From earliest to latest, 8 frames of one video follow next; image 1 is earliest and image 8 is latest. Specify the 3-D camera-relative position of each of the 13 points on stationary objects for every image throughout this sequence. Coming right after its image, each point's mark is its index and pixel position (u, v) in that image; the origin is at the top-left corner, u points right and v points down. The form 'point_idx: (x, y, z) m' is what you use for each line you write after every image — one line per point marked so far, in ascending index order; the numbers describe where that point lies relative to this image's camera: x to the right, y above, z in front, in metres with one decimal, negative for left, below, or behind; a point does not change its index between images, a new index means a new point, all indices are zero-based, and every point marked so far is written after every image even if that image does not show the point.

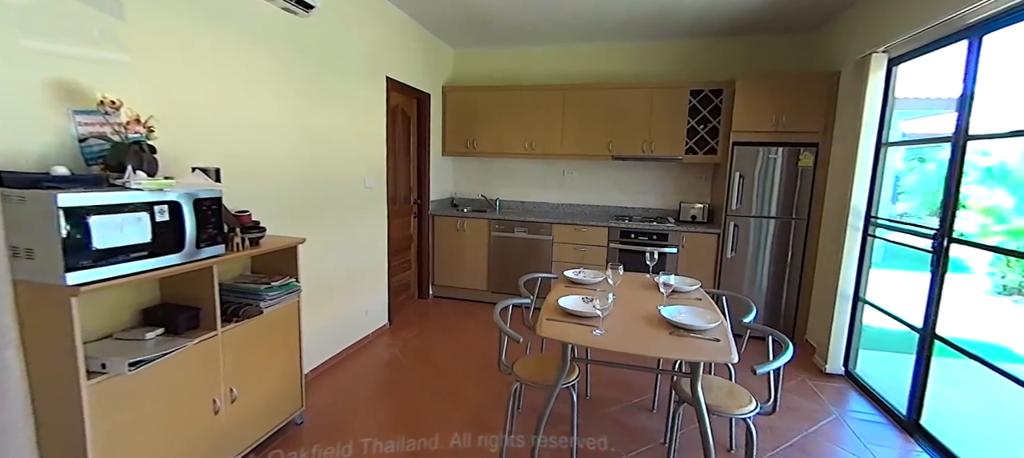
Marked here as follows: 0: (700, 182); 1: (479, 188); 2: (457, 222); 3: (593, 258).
0: (+1.8, +0.5, +4.0) m
1: (-0.4, +0.4, +4.7) m
2: (-0.6, +0.1, +4.2) m
3: (+0.8, -0.3, +3.8) m
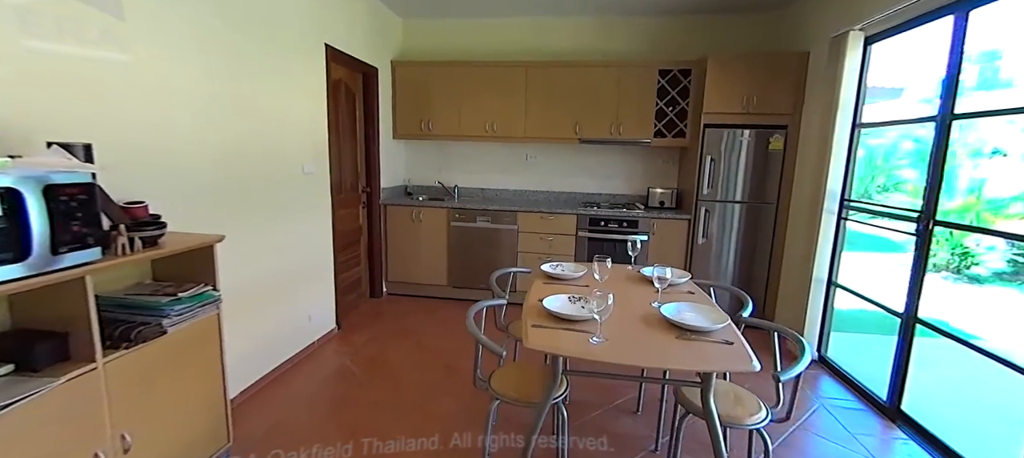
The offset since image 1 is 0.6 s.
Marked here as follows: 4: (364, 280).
0: (+1.5, +0.6, +3.9) m
1: (-0.8, +0.6, +4.3) m
2: (-0.9, +0.2, +3.8) m
3: (+0.4, -0.2, +3.6) m
4: (-1.4, -0.5, +3.8) m
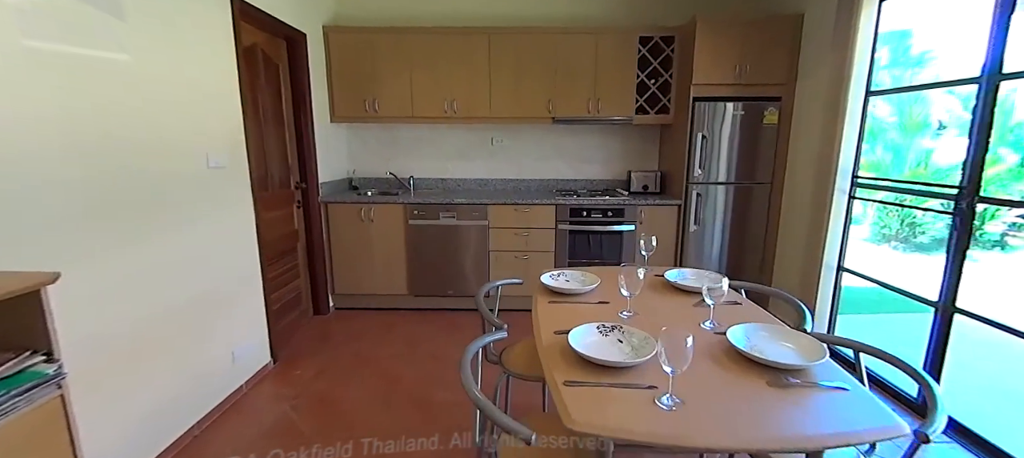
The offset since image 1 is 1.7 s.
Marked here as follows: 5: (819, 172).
0: (+1.2, +0.7, +3.5) m
1: (-1.1, +0.6, +3.7) m
2: (-1.2, +0.1, +3.2) m
3: (+0.2, -0.1, +3.2) m
4: (-1.6, -0.5, +3.2) m
5: (+1.9, +0.3, +2.5) m
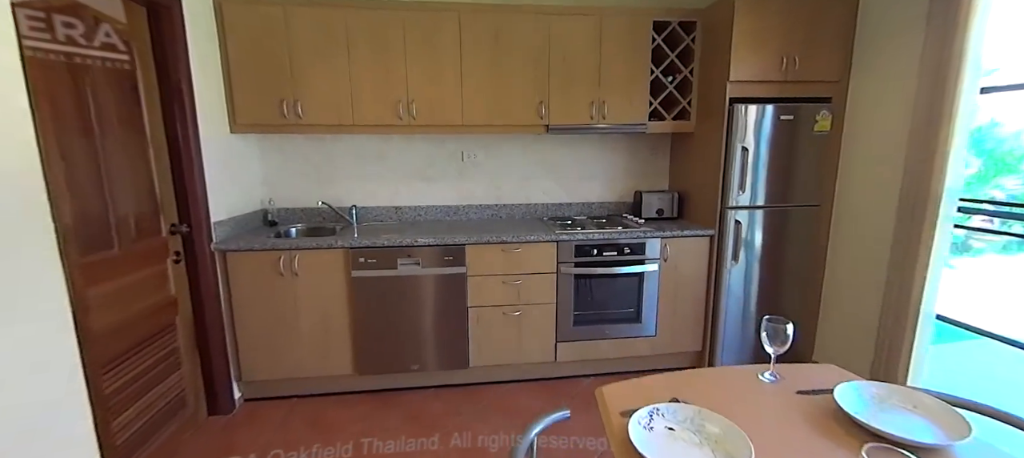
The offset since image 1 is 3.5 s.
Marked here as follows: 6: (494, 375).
0: (+1.0, +0.5, +2.9) m
1: (-1.3, +0.2, +2.7) m
2: (-1.2, -0.2, +2.2) m
3: (+0.1, -0.4, +2.3) m
4: (-1.6, -0.8, +2.1) m
5: (+1.9, +0.2, +1.9) m
6: (-0.1, -0.9, +2.5) m
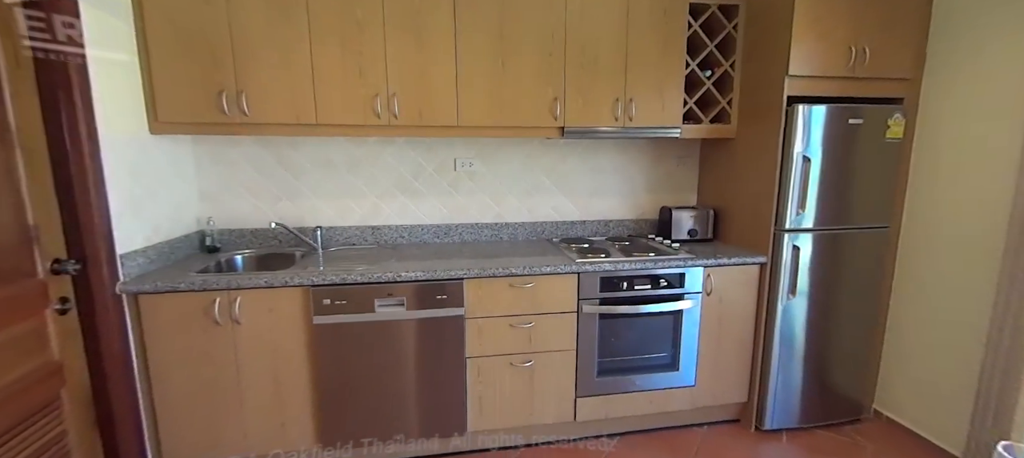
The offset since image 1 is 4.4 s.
0: (+1.0, +0.3, +2.4) m
1: (-1.3, +0.1, +2.2) m
2: (-1.2, -0.3, +1.6) m
3: (+0.2, -0.5, +1.9) m
4: (-1.6, -1.0, +1.5) m
5: (+1.9, 0.0, +1.5) m
6: (-0.1, -1.0, +2.0) m
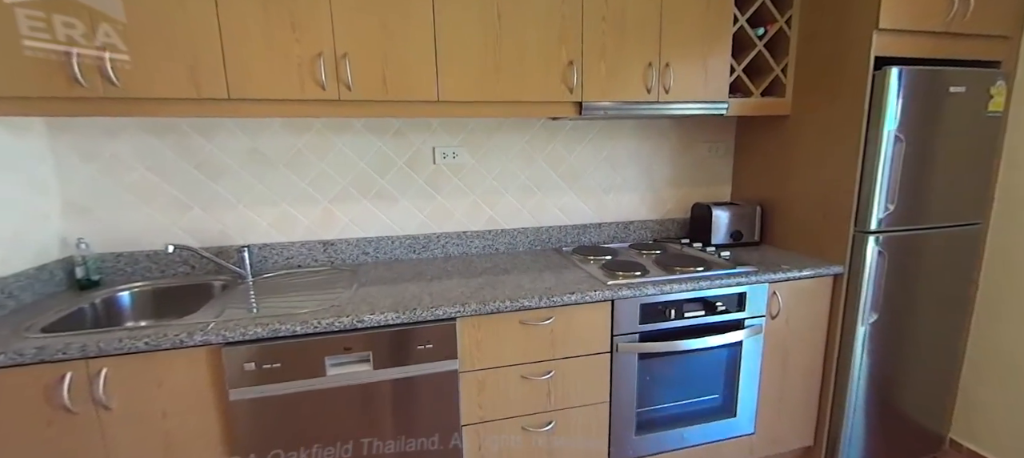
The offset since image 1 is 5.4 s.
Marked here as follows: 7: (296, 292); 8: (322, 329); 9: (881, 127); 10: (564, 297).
0: (+1.0, +0.3, +2.0) m
1: (-1.3, 0.0, +1.5) m
2: (-1.1, -0.4, +1.0) m
3: (+0.2, -0.5, +1.4) m
4: (-1.5, -1.1, +0.9) m
5: (+2.0, +0.1, +1.2) m
6: (0.0, -1.1, +1.5) m
7: (-0.8, -0.2, +1.5) m
8: (-0.5, -0.3, +1.1) m
9: (+1.3, +0.4, +1.4) m
10: (+0.2, -0.2, +1.3) m
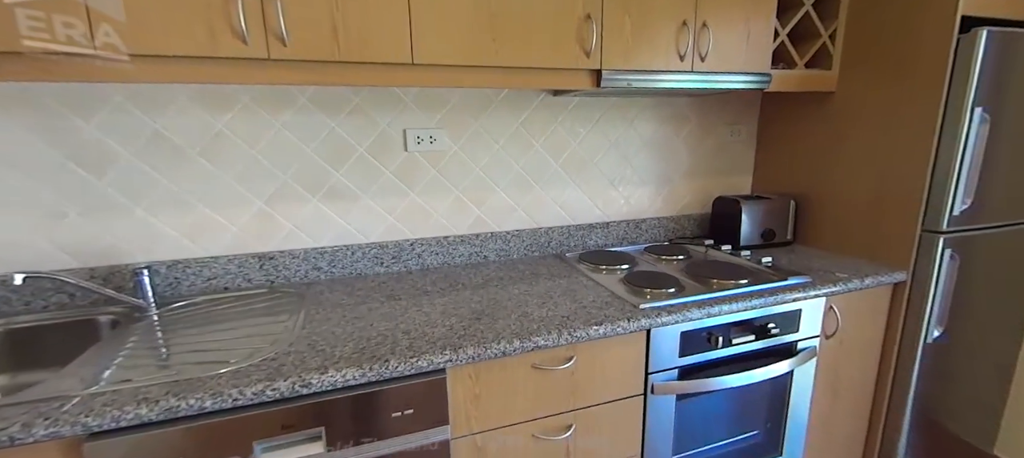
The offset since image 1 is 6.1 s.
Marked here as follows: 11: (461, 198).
0: (+0.9, +0.4, +1.7) m
1: (-1.3, 0.0, +1.1) m
2: (-1.1, -0.4, +0.6) m
3: (+0.2, -0.6, +1.1) m
4: (-1.4, -1.1, +0.5) m
5: (+2.0, +0.1, +1.0) m
6: (0.0, -1.1, +1.2) m
7: (-0.8, -0.2, +1.1) m
8: (-0.5, -0.3, +0.8) m
9: (+1.3, +0.4, +1.2) m
10: (+0.2, -0.2, +1.0) m
11: (-0.2, +0.1, +1.4) m
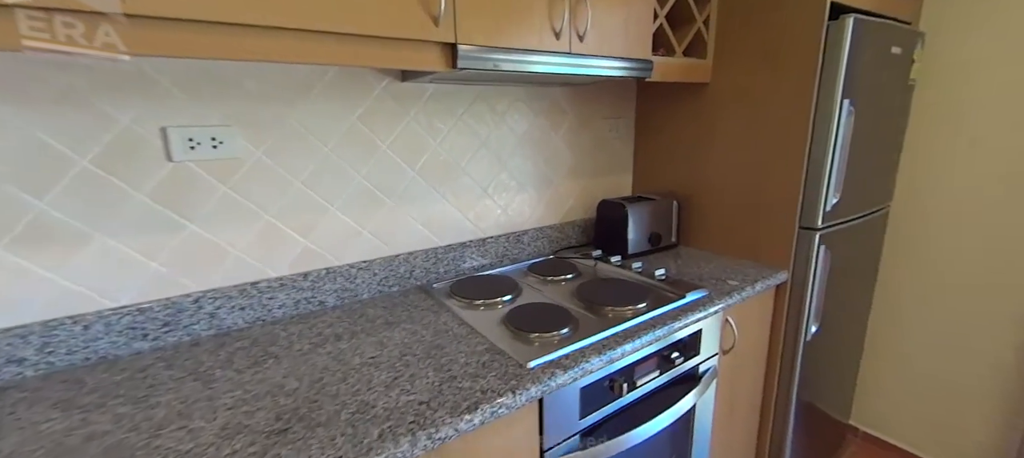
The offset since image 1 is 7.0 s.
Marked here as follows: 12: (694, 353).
0: (+0.4, +0.3, +1.6) m
1: (-1.5, -0.2, +0.4) m
2: (-1.2, -0.6, 0.0) m
3: (0.0, -0.6, +0.8) m
4: (-1.4, -1.3, -0.2) m
5: (+1.6, +0.1, +1.1) m
6: (-0.3, -1.2, +0.8) m
7: (-1.0, -0.4, +0.5) m
8: (-0.7, -0.4, +0.3) m
9: (+0.9, +0.4, +1.1) m
10: (-0.1, -0.3, +0.7) m
11: (-0.6, 0.0, +1.0) m
12: (+0.5, -0.3, +1.1) m
